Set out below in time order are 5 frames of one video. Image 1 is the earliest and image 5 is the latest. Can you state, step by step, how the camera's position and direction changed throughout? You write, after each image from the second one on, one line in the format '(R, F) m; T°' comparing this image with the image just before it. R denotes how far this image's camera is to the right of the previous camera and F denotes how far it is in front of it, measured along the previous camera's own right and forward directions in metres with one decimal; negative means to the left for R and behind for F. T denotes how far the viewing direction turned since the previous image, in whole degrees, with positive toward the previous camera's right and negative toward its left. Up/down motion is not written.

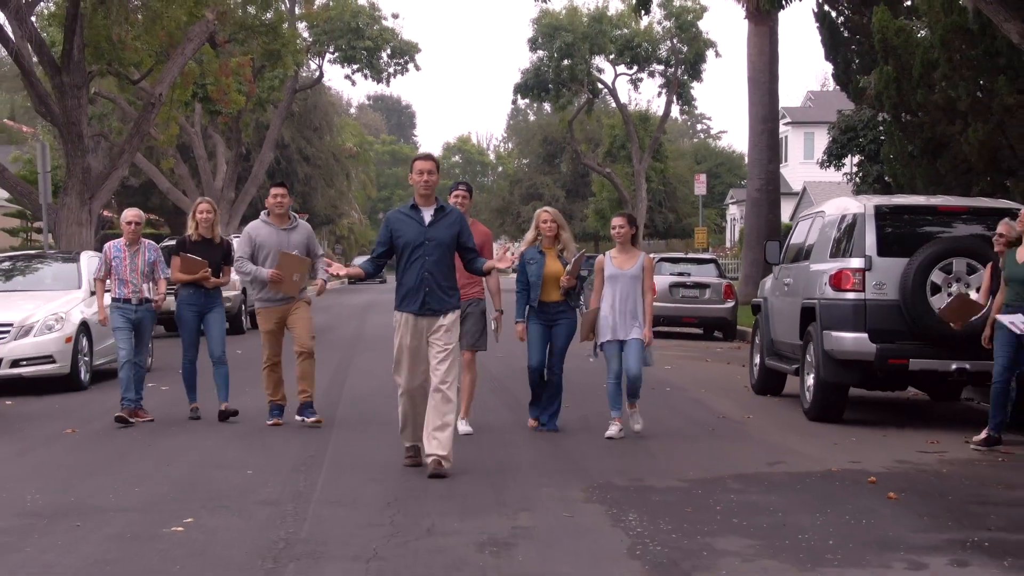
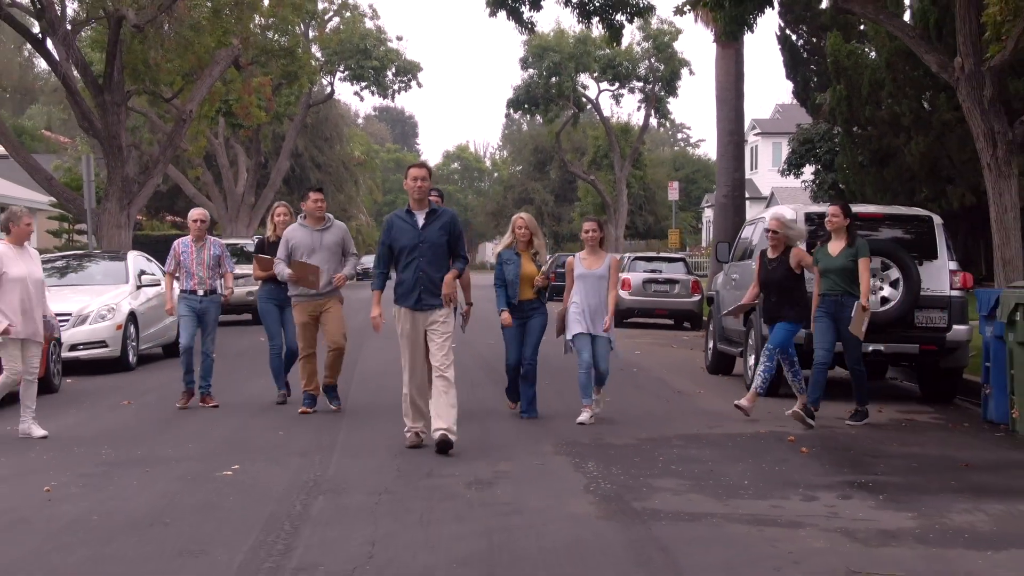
(+0.2, -1.7) m; 0°
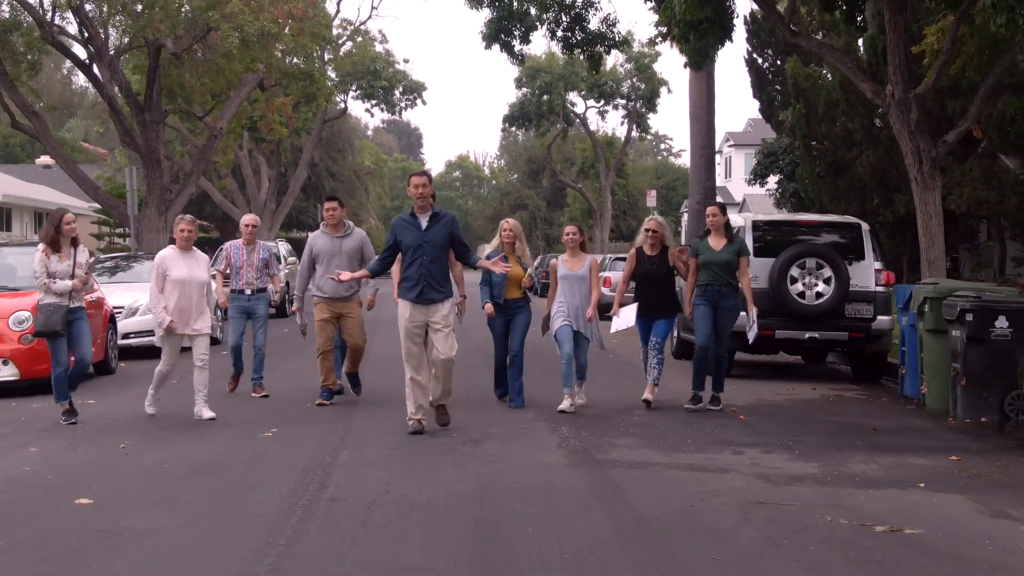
(+0.1, -1.9) m; 0°
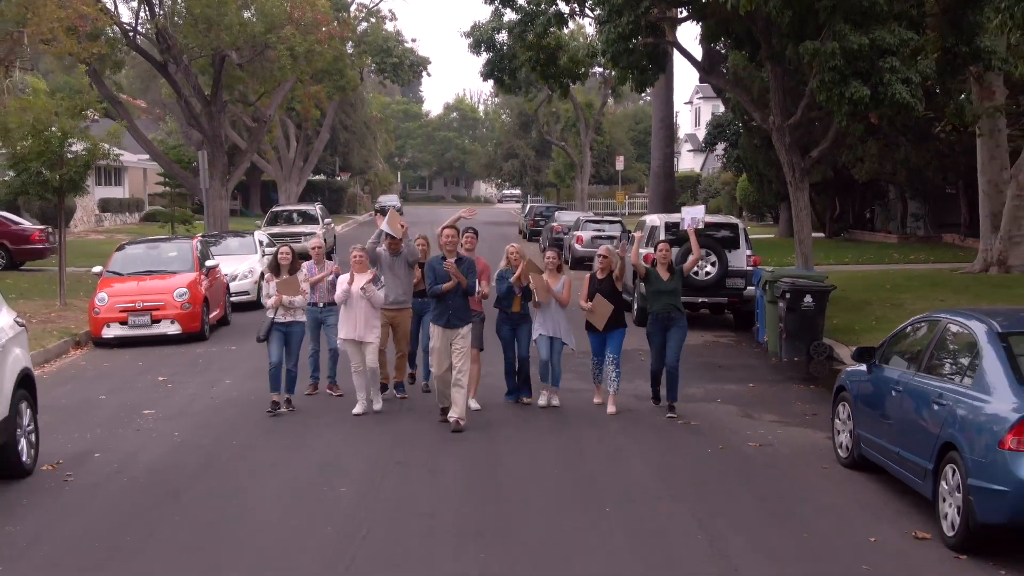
(+0.1, -5.6) m; 0°
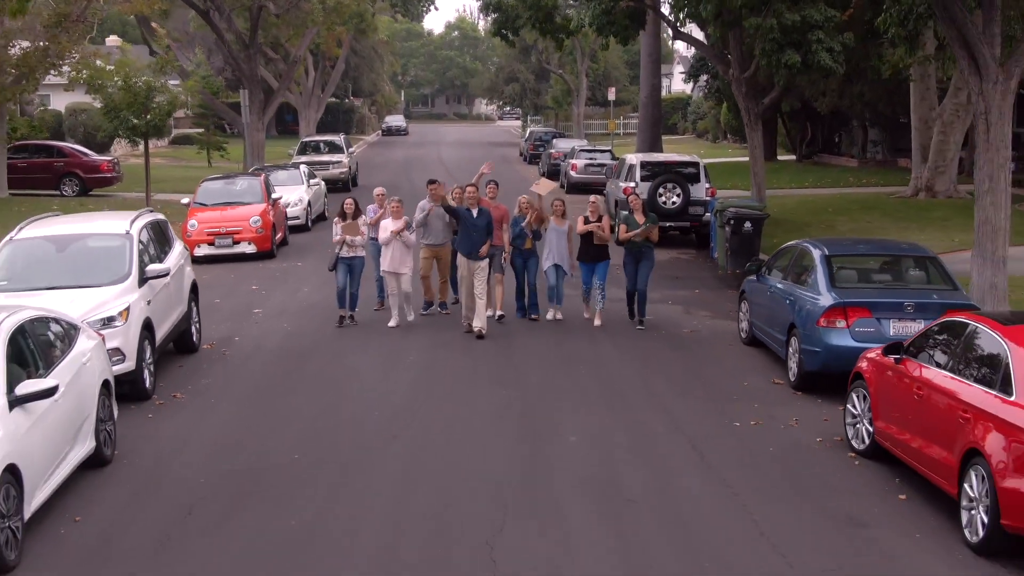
(-0.1, -4.3) m; 0°
